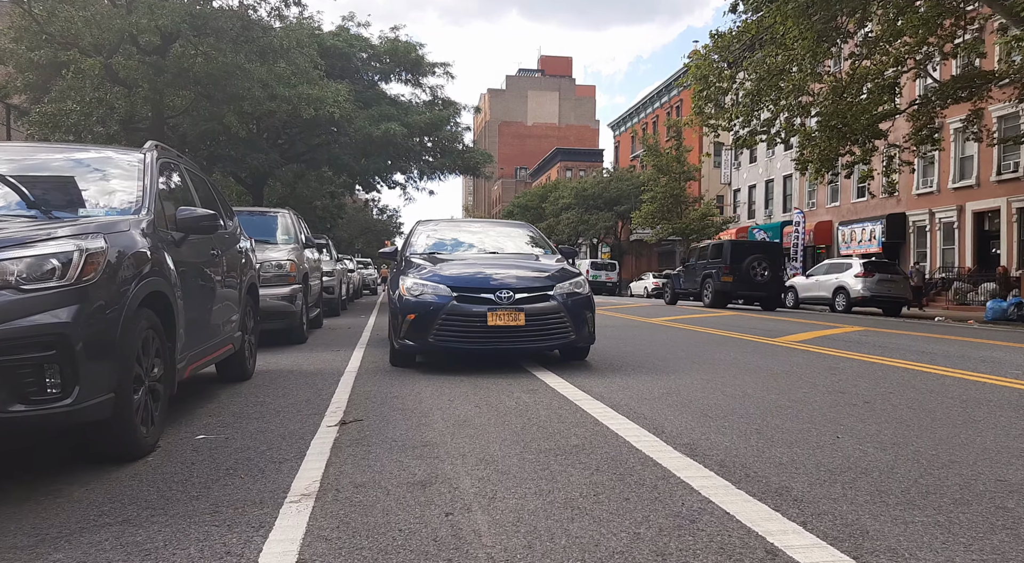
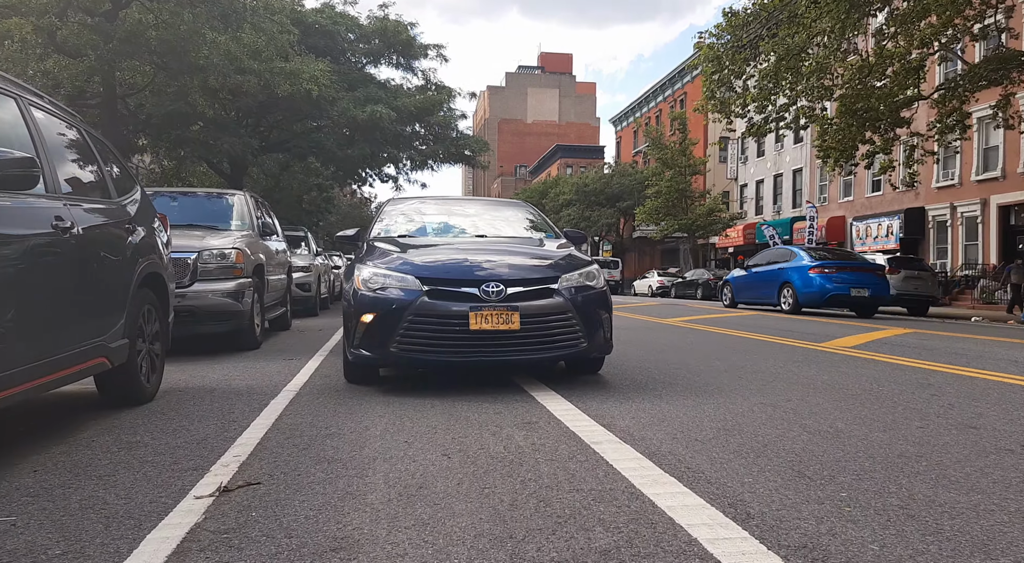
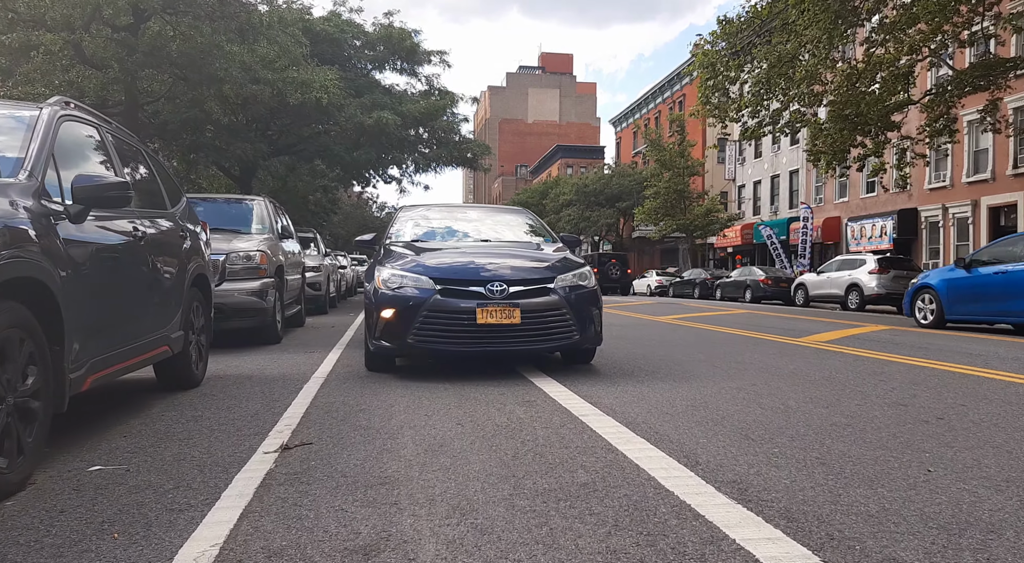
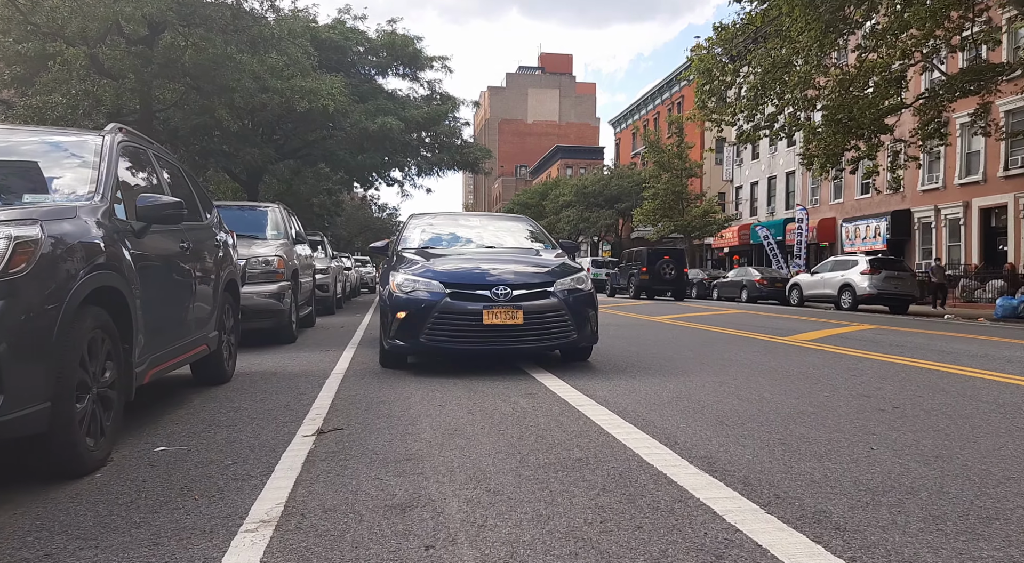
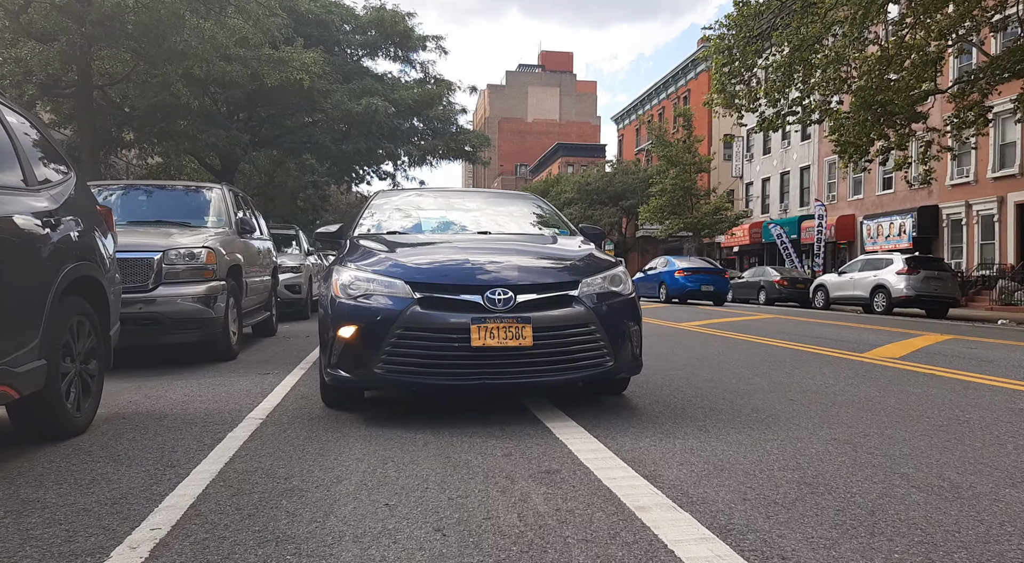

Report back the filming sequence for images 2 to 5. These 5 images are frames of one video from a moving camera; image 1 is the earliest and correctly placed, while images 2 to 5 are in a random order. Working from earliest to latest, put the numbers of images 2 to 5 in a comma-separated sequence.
4, 3, 2, 5
